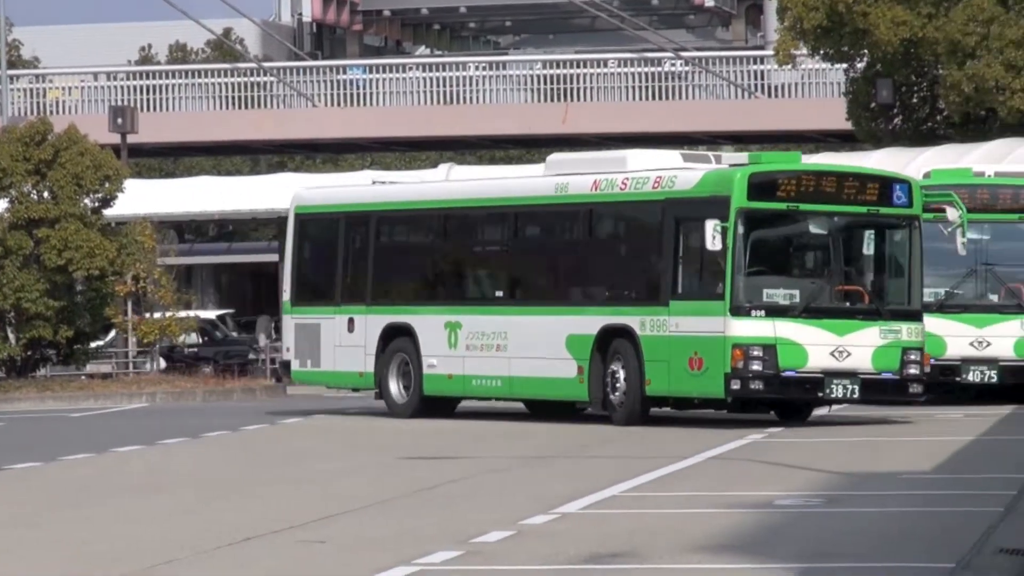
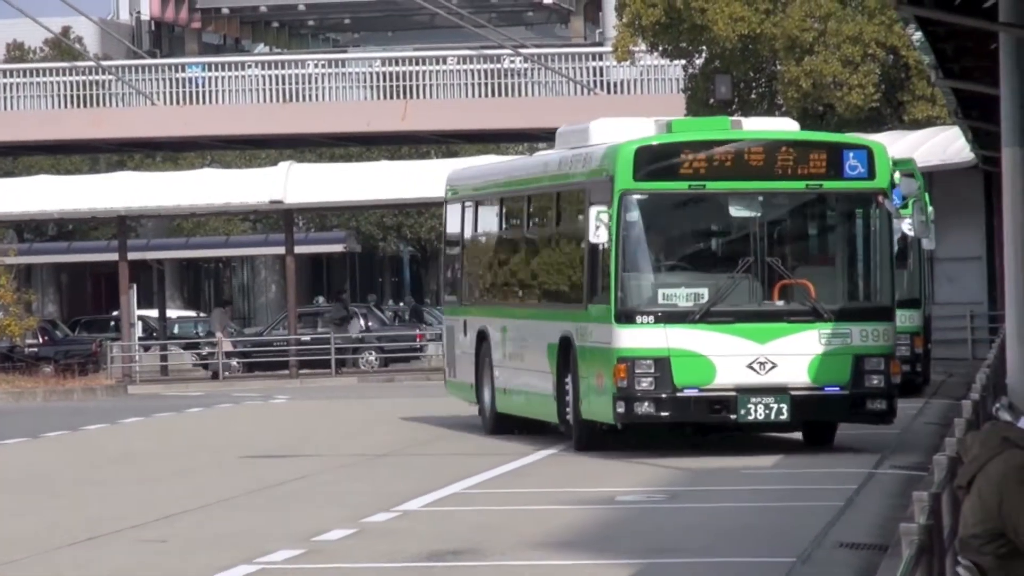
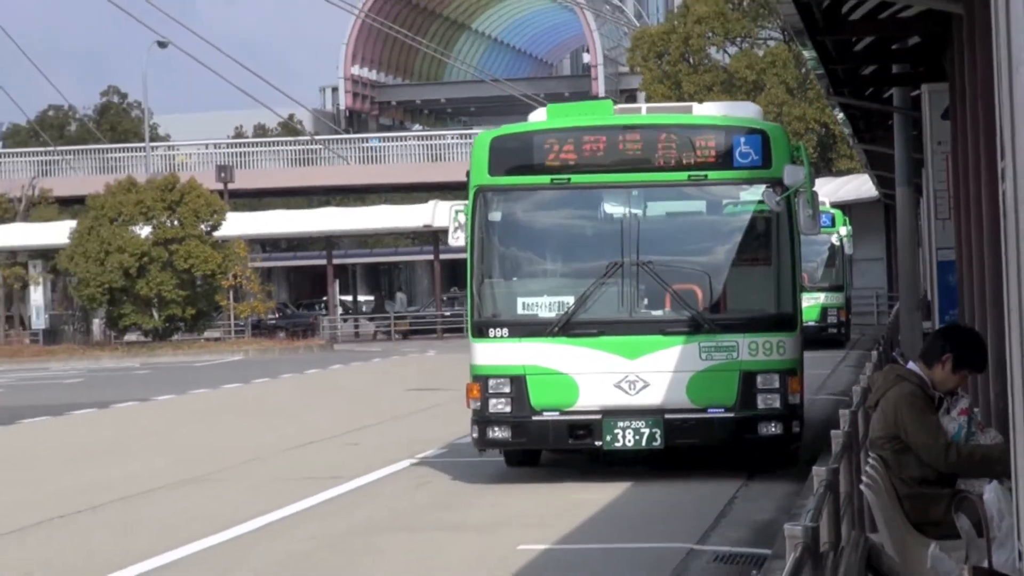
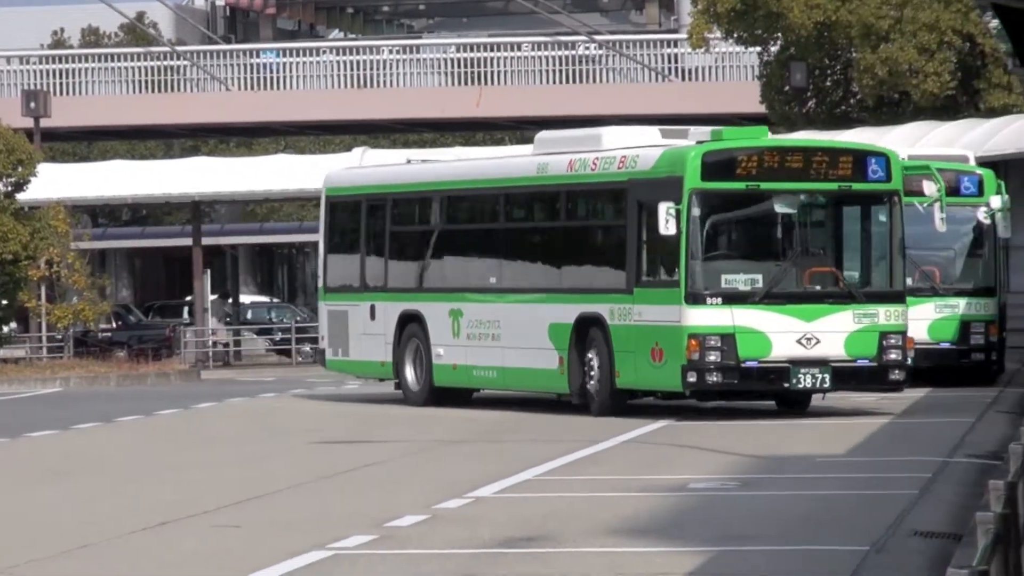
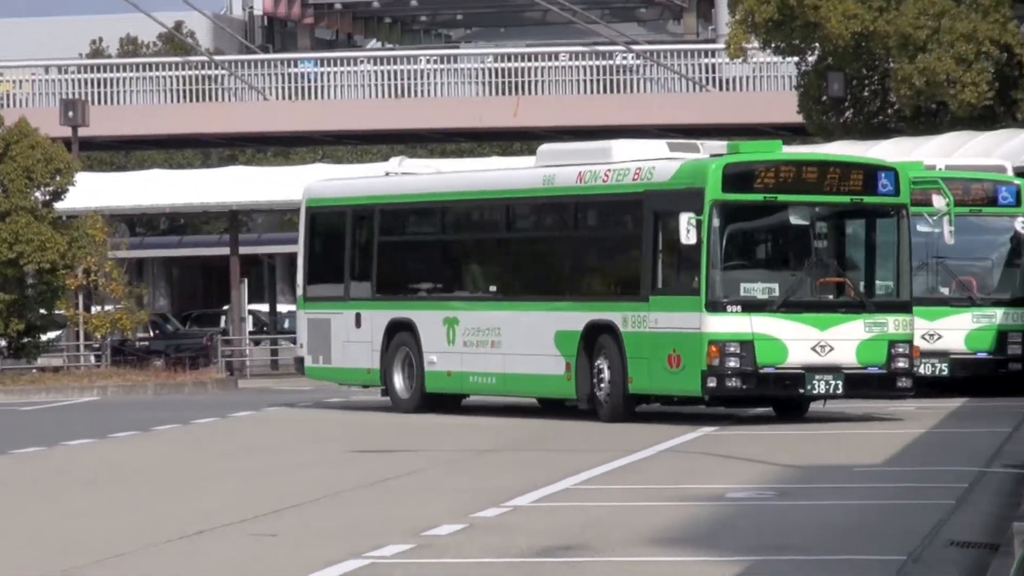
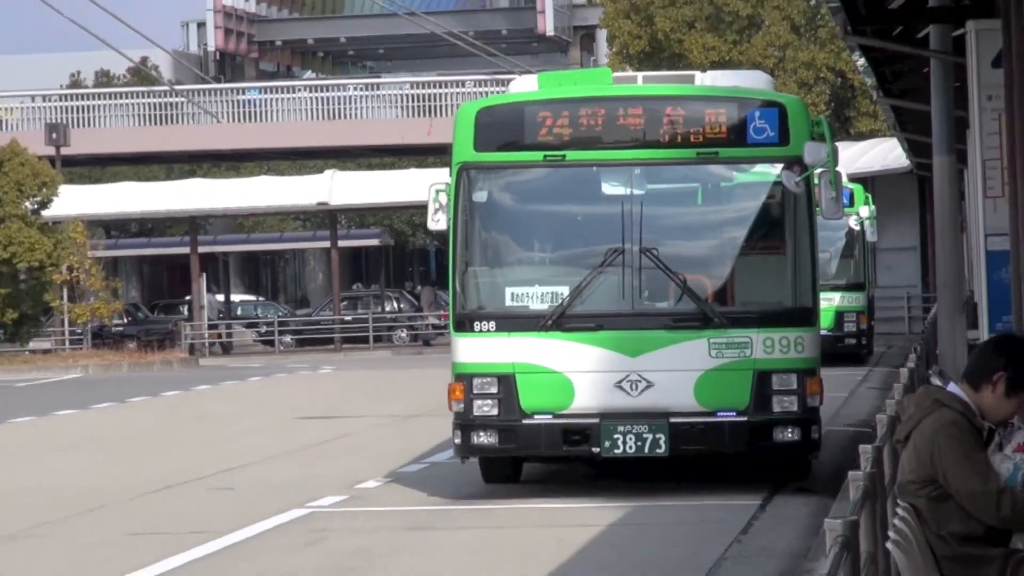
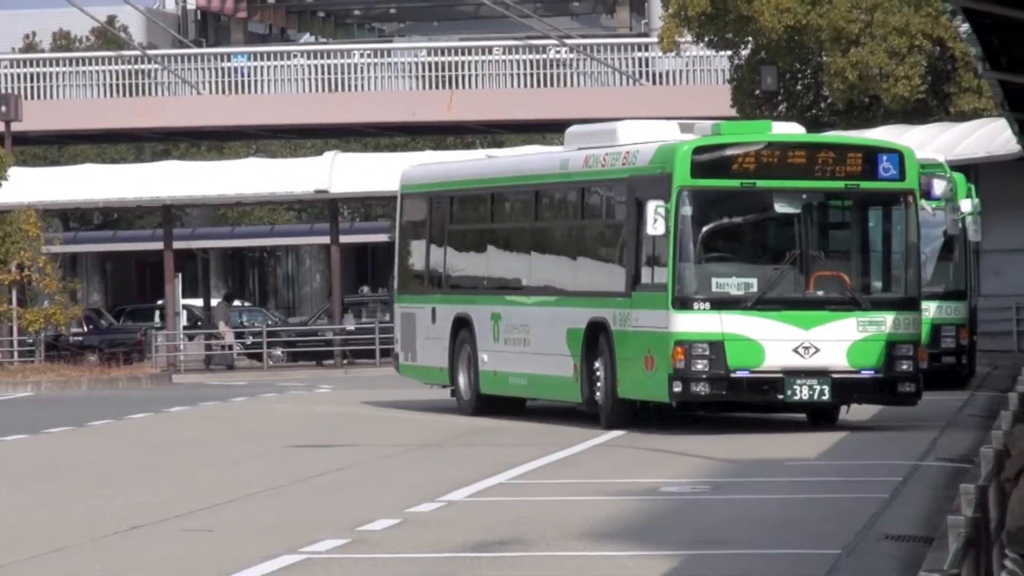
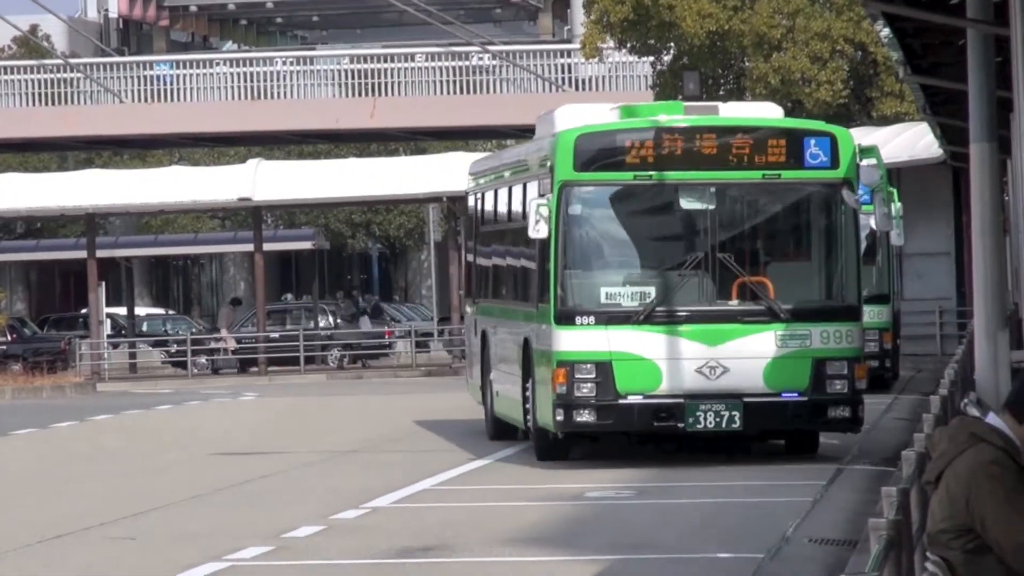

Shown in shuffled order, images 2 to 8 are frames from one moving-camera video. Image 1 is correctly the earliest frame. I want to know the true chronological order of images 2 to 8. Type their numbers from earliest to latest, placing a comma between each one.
5, 4, 7, 2, 8, 6, 3
